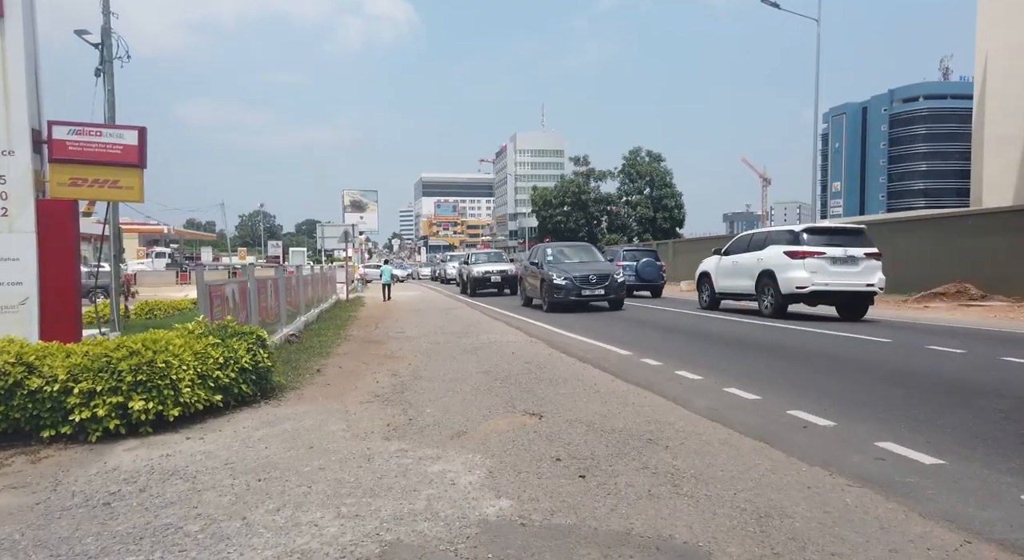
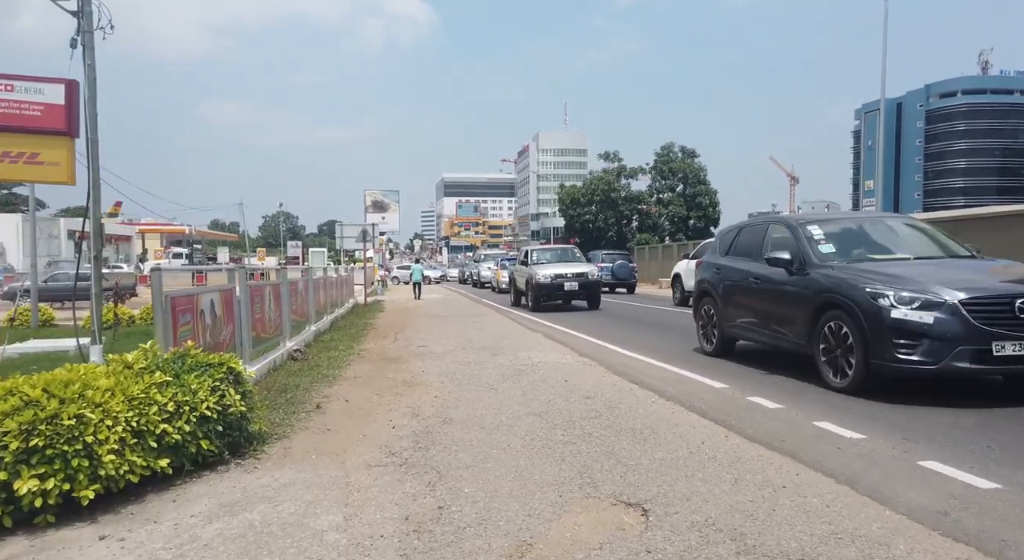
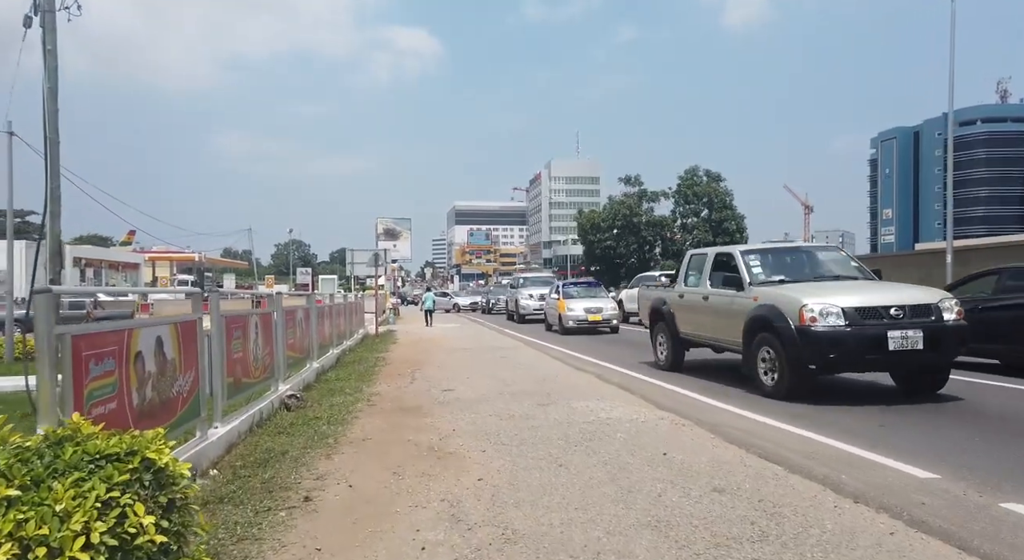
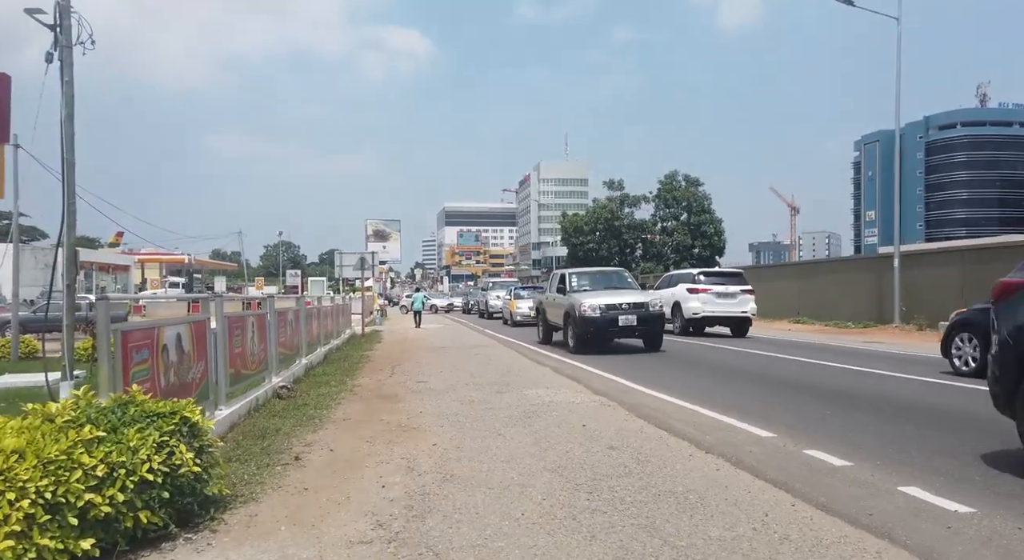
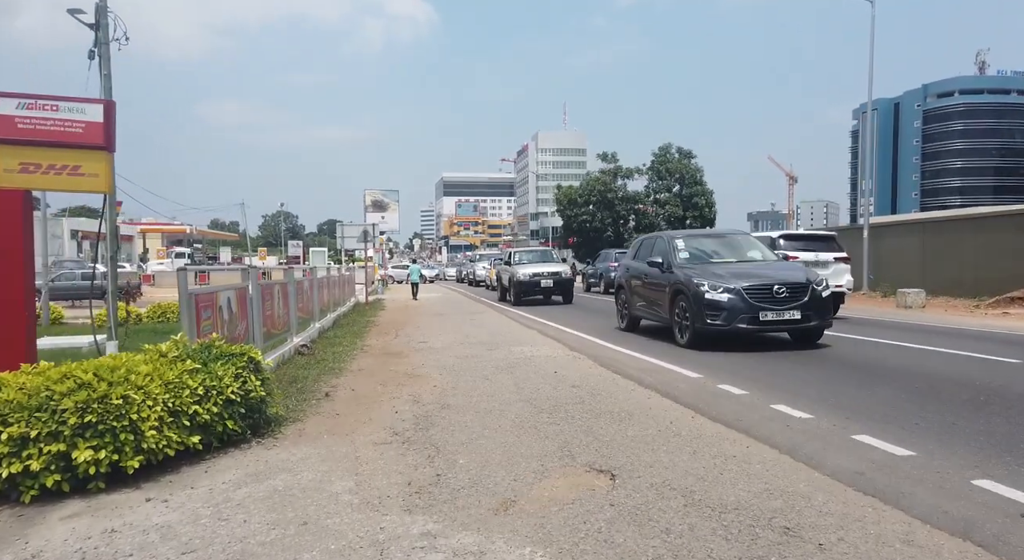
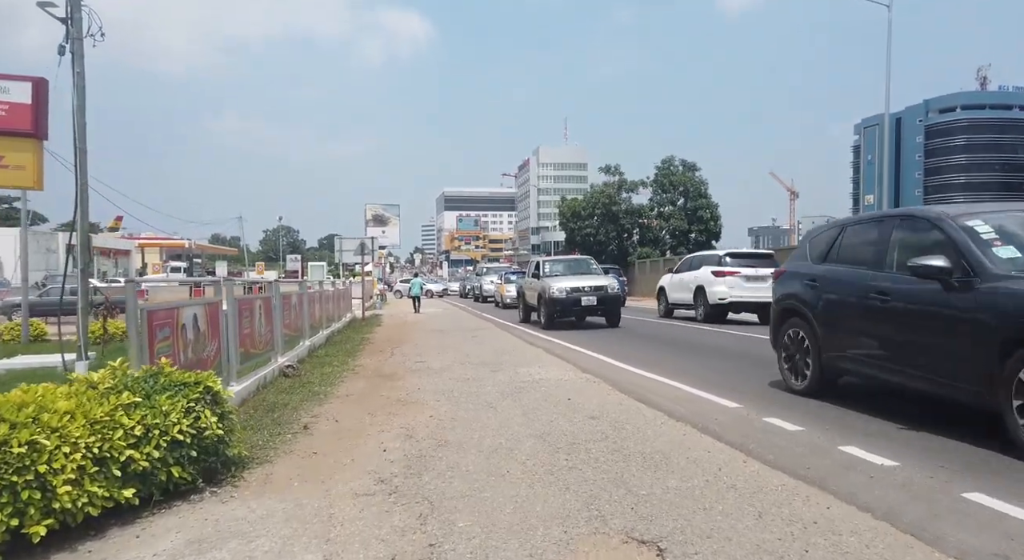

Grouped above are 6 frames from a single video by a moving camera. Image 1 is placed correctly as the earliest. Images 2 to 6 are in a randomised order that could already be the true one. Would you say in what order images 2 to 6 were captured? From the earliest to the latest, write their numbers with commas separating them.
5, 2, 6, 4, 3
